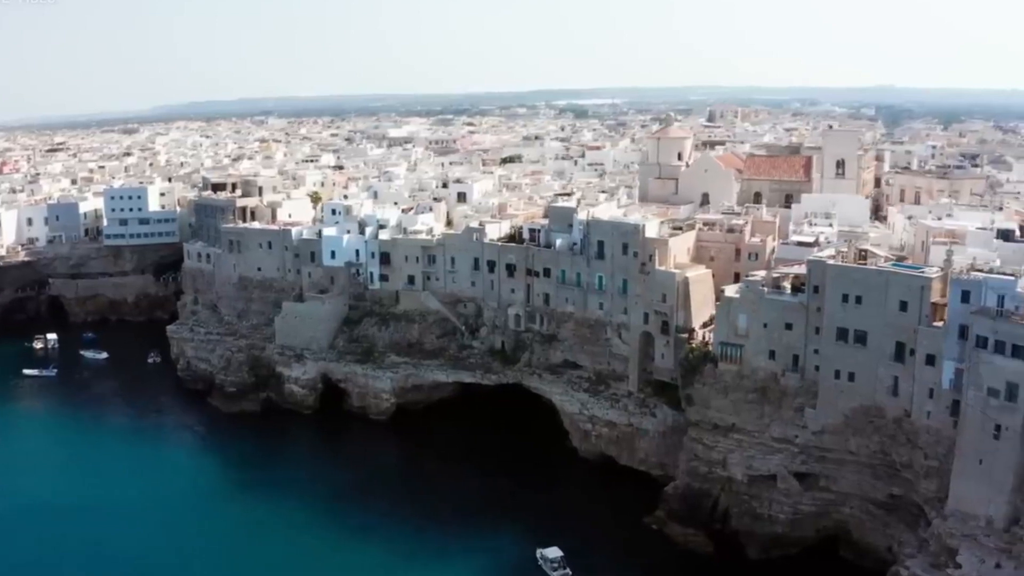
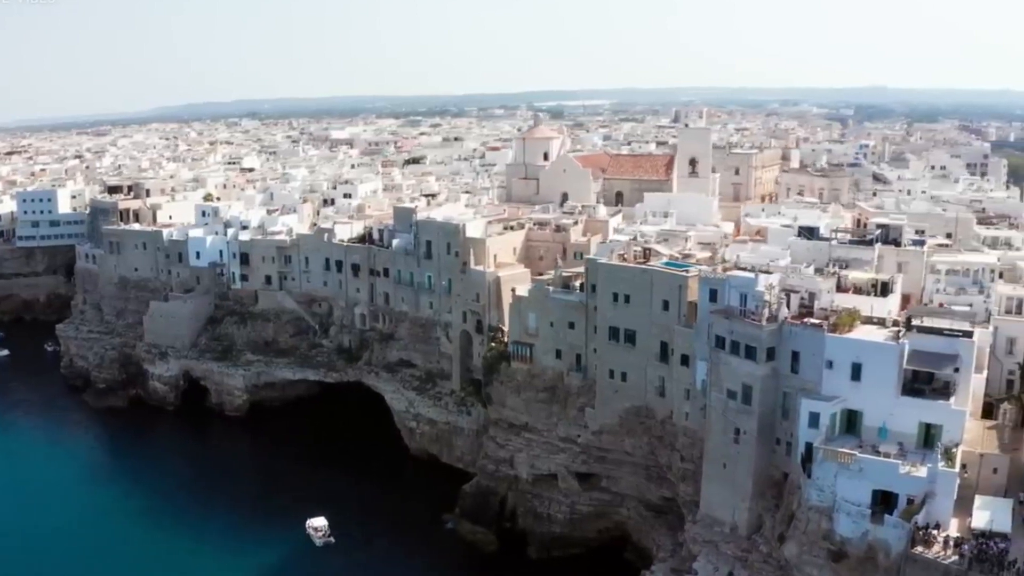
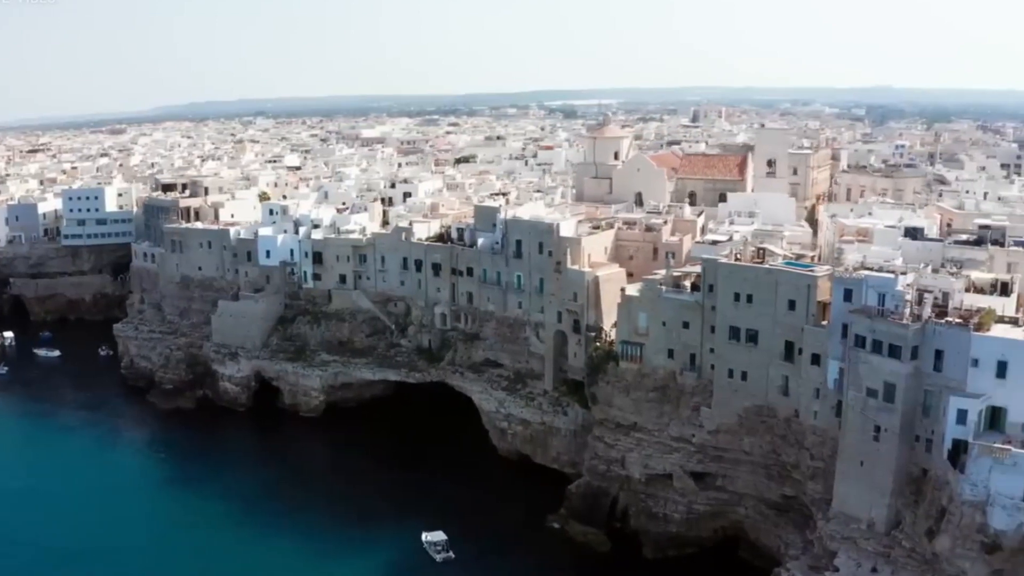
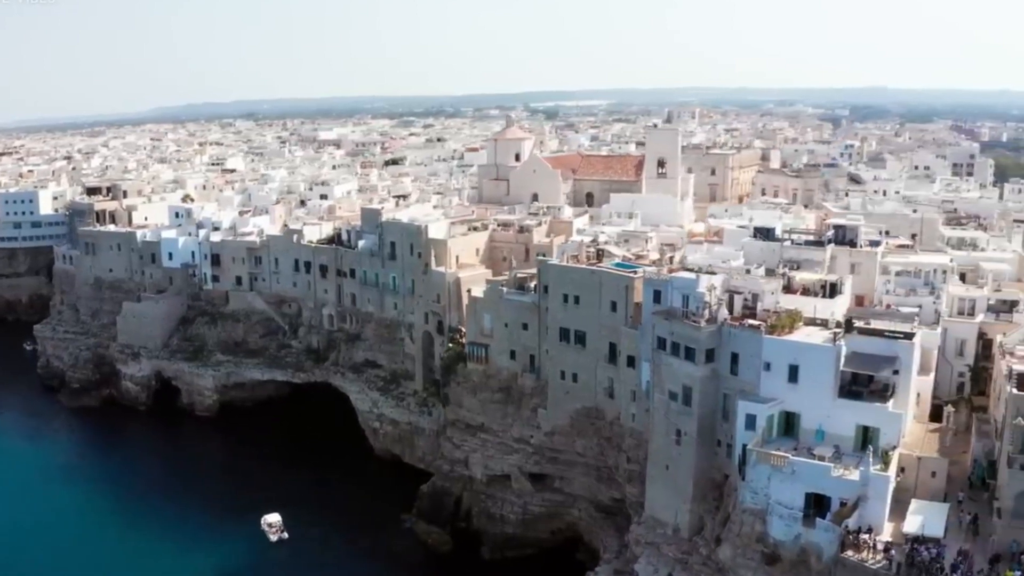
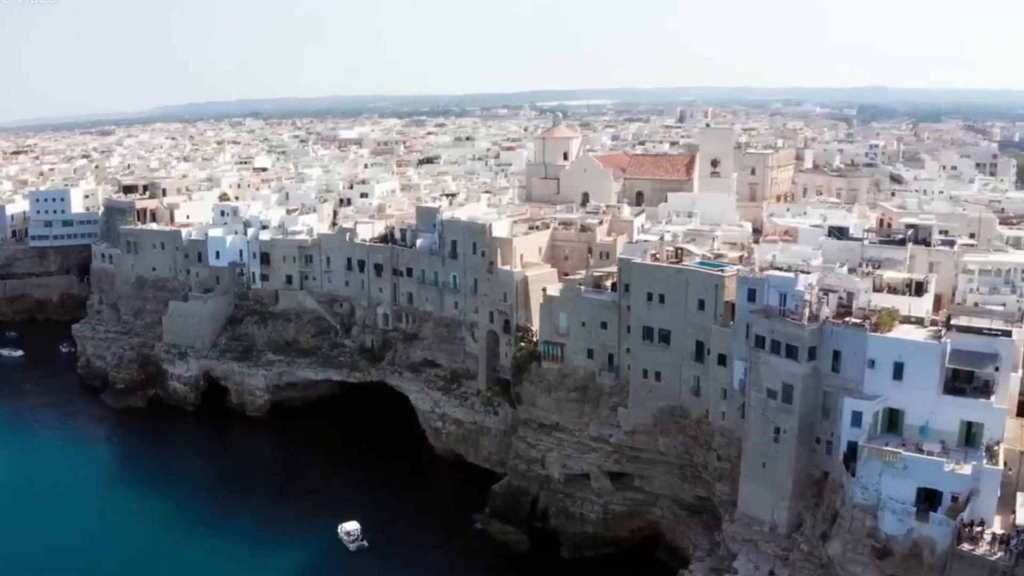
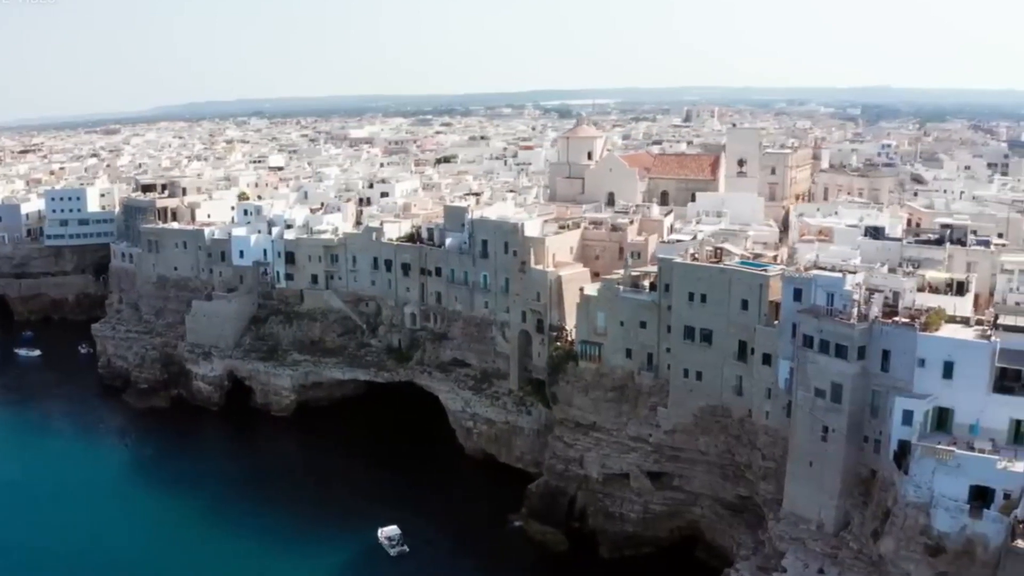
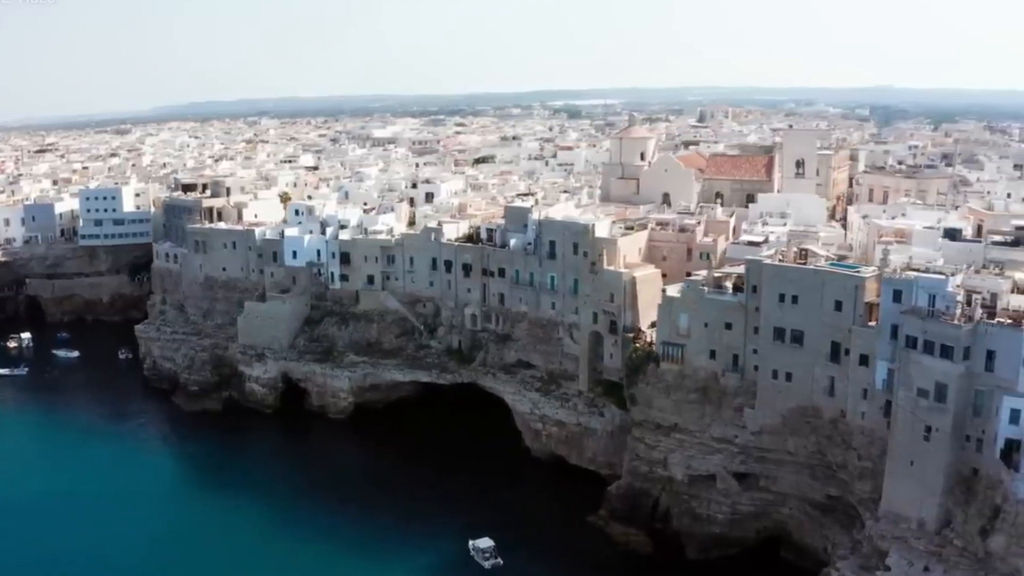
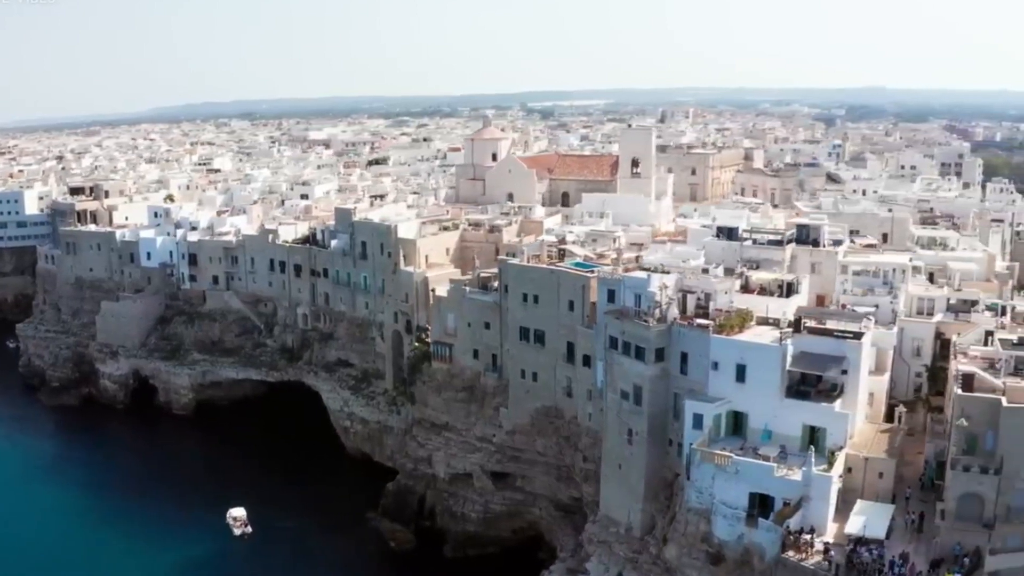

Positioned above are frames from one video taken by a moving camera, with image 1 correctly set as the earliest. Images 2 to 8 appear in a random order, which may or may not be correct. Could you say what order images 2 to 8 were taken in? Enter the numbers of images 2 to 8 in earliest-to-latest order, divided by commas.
7, 3, 6, 5, 2, 4, 8
